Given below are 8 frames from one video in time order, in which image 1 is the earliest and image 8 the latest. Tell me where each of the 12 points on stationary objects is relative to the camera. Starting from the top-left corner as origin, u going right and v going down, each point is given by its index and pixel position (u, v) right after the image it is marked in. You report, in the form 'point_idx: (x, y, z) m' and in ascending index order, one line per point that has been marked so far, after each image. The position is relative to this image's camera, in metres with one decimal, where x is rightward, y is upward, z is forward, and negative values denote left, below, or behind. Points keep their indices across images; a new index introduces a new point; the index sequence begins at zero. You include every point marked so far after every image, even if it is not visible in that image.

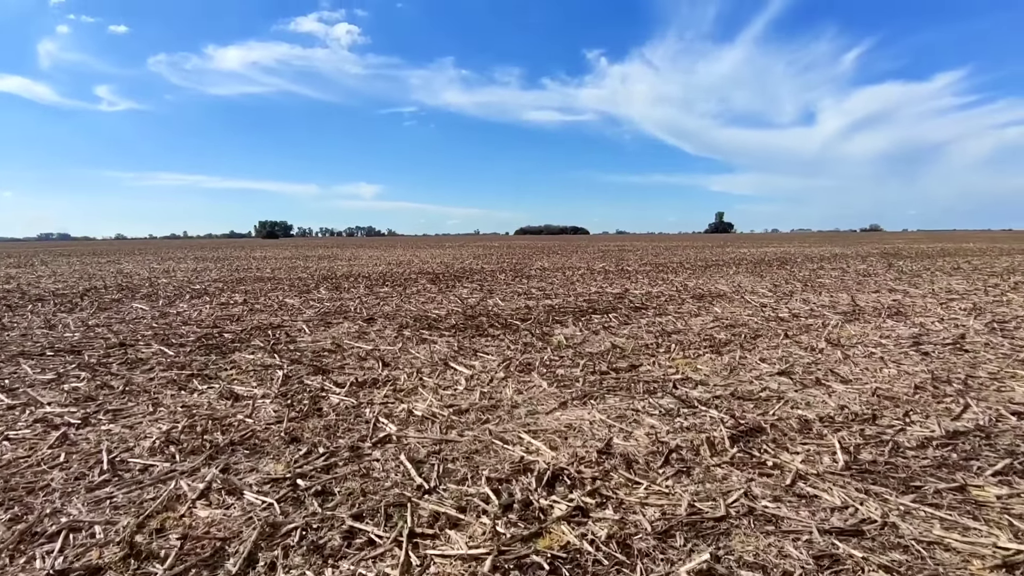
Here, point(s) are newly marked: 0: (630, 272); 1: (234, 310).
0: (+3.8, +0.5, +18.5) m
1: (-4.5, -0.4, +9.4) m
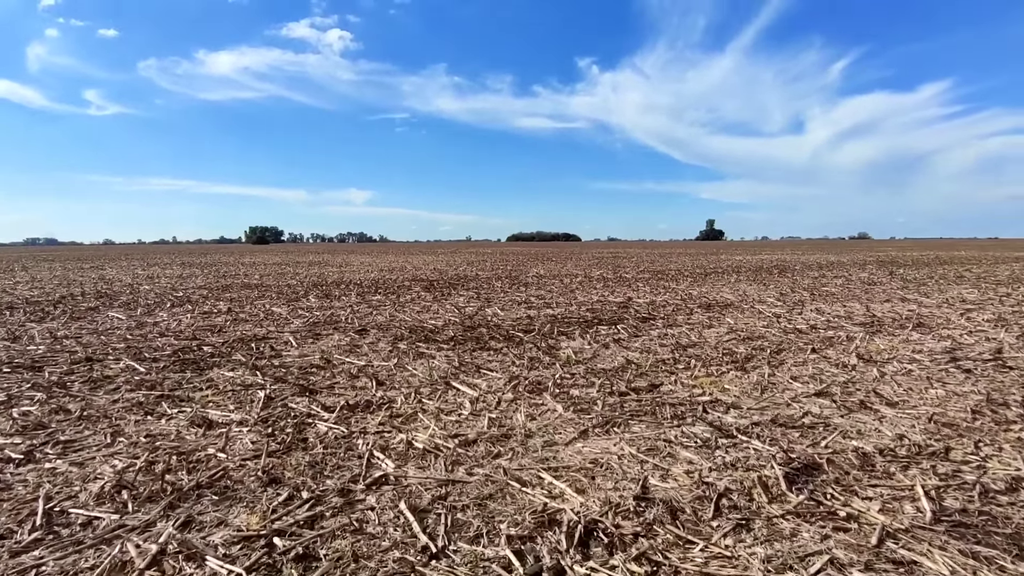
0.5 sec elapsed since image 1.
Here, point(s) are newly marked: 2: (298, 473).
0: (+3.7, +0.3, +18.0) m
1: (-4.5, -0.5, +8.8) m
2: (-1.1, -1.0, +3.1) m
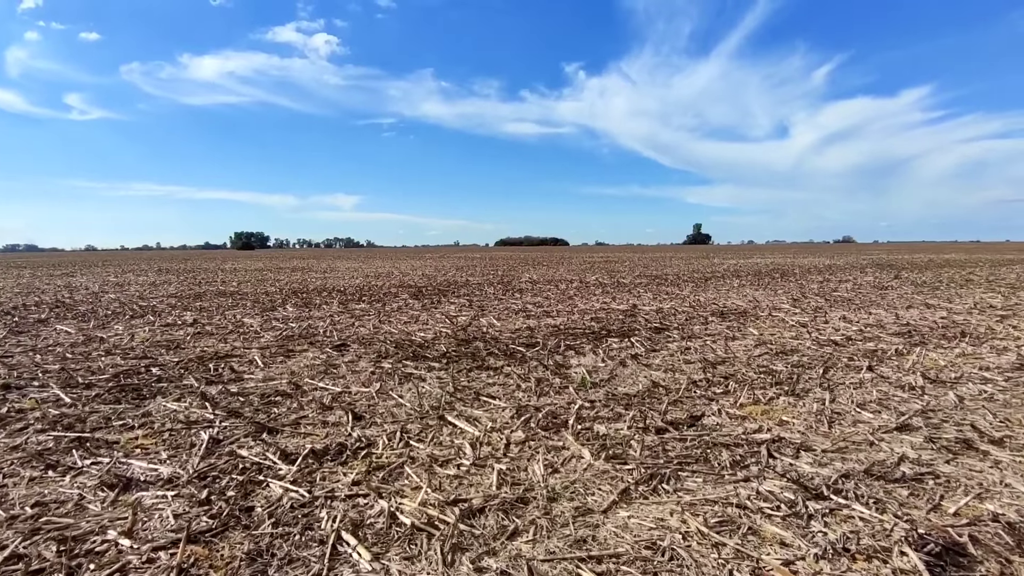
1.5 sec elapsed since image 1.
0: (+3.5, +0.1, +17.2) m
1: (-4.5, -0.6, +7.8) m
2: (-1.0, -1.0, +2.1) m
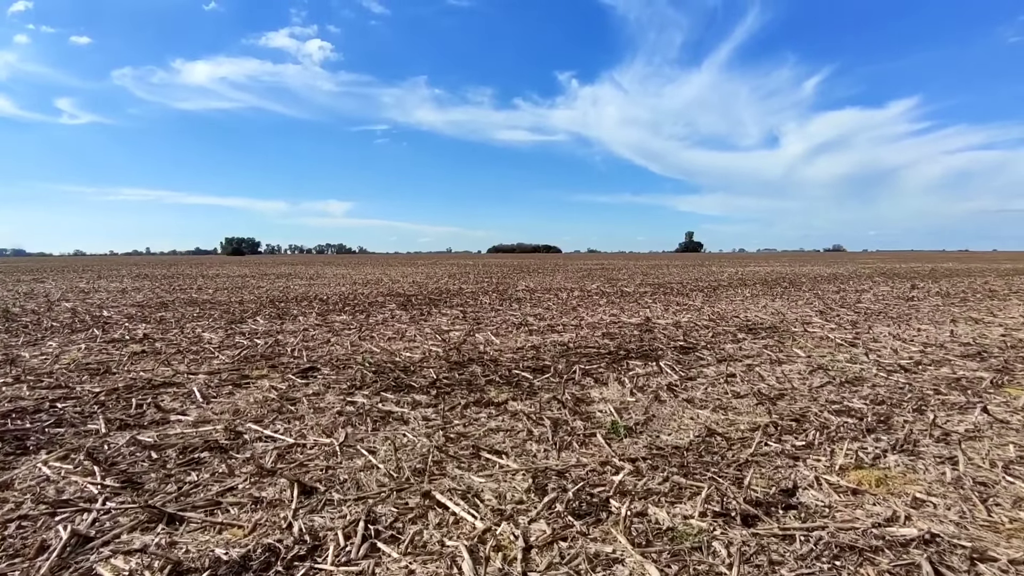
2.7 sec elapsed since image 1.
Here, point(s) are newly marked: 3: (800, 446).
0: (+3.4, -0.2, +16.0) m
1: (-4.5, -0.7, +6.6) m
2: (-0.9, -1.1, +0.9) m
3: (+1.7, -0.9, +3.4) m
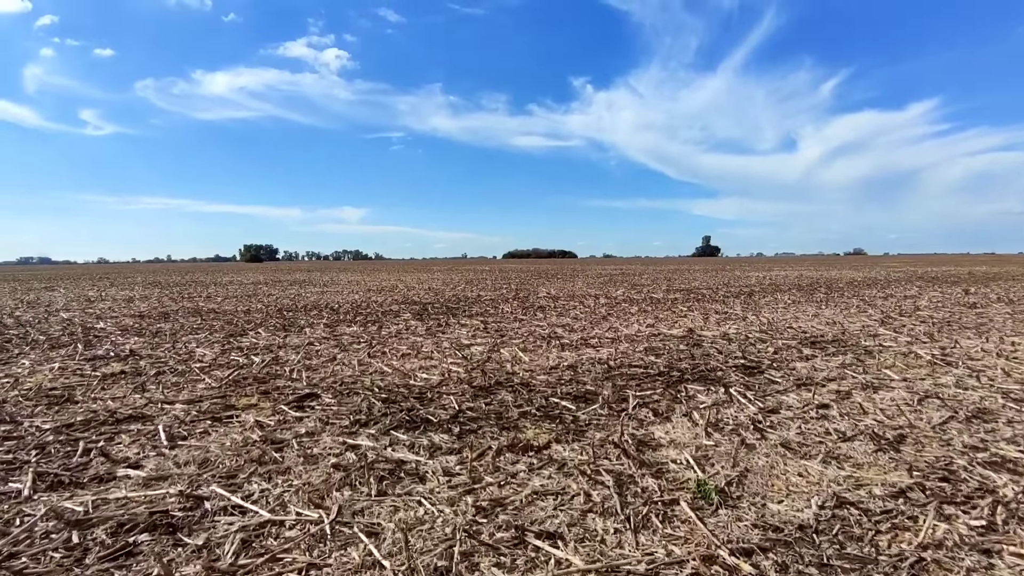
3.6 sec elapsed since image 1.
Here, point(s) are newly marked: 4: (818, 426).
0: (+3.9, -0.3, +15.0) m
1: (-4.1, -0.9, +5.7) m
2: (-0.7, -1.1, 0.0) m
3: (+1.9, -1.0, +2.4) m
4: (+2.0, -0.9, +3.9) m
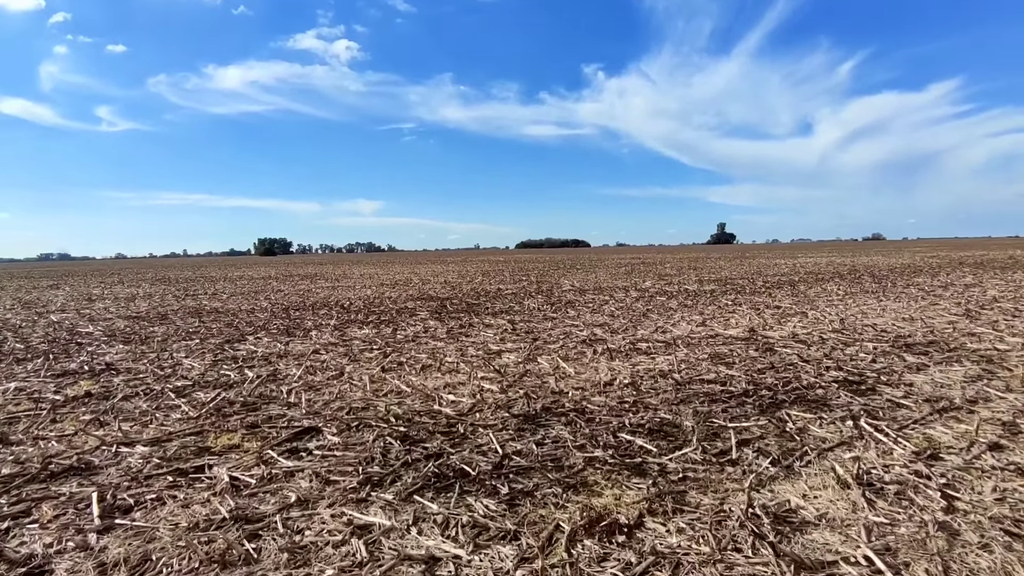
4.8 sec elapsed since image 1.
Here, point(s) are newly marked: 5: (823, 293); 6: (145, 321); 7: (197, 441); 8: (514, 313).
0: (+4.5, -0.1, +13.8) m
1: (-3.8, -0.9, +4.7) m
2: (-0.5, -1.3, -1.1) m
3: (+2.2, -1.0, +1.3) m
4: (+2.4, -0.9, +2.8) m
5: (+7.0, -0.1, +13.2) m
6: (-6.7, -0.6, +10.8) m
7: (-2.0, -1.0, +3.7) m
8: (0.0, -0.4, +10.3) m
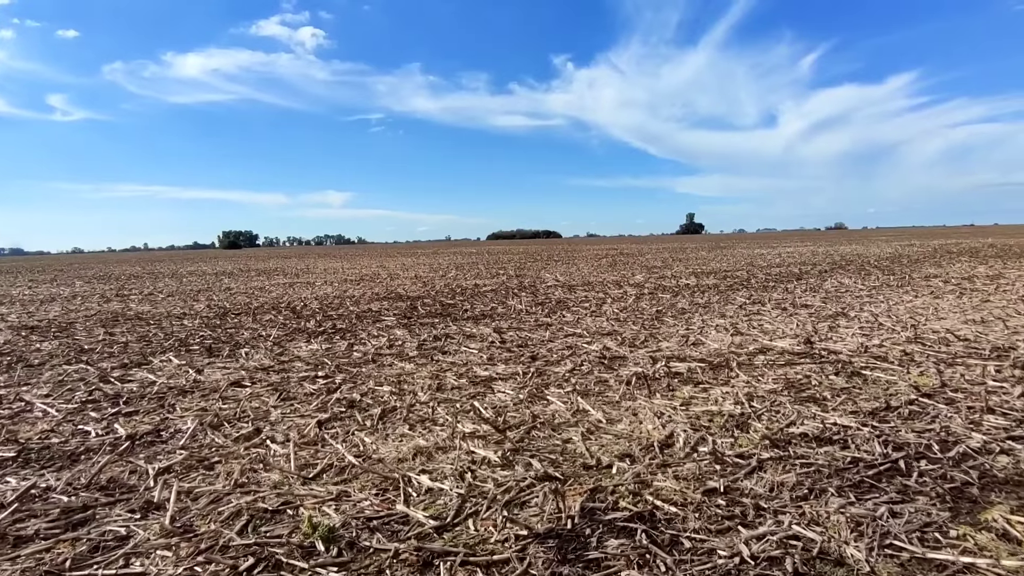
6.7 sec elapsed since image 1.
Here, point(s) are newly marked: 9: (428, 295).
0: (+4.1, 0.0, +12.2) m
1: (-3.7, -1.0, +2.7) m
2: (-0.2, -1.4, -2.9) m
3: (+2.5, -1.1, -0.4) m
4: (+2.5, -1.0, +1.1) m
5: (+6.7, 0.0, +11.7) m
6: (-7.0, -0.7, +8.6) m
7: (-1.9, -1.1, +1.8) m
8: (-0.2, -0.4, +8.5) m
9: (-1.9, -0.2, +12.2) m
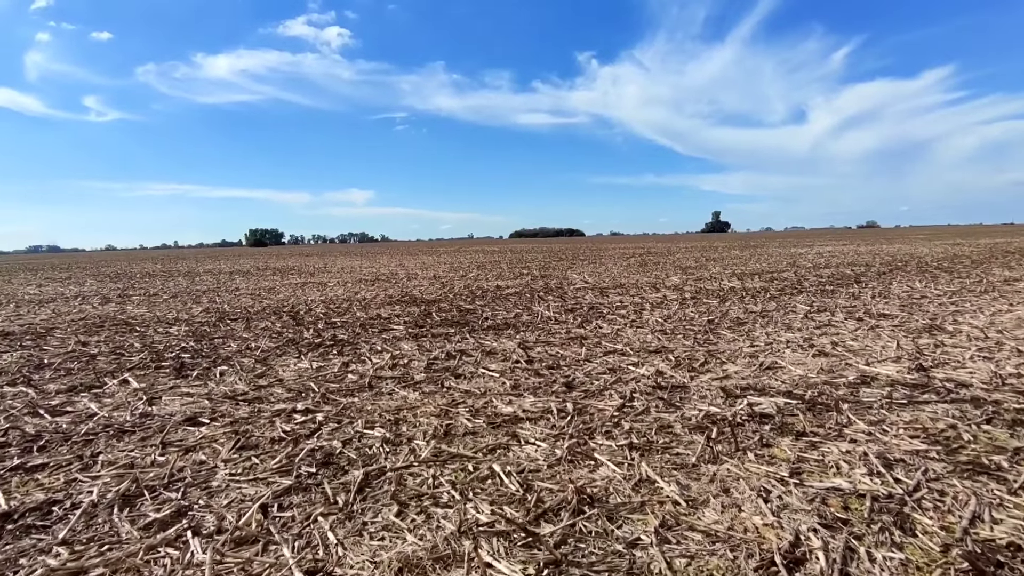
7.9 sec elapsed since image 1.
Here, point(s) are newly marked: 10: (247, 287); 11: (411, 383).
0: (+4.6, -0.1, +10.8) m
1: (-3.6, -1.1, +1.7) m
2: (-0.3, -1.5, -4.1) m
3: (+2.5, -1.2, -1.7) m
4: (+2.6, -1.1, -0.2) m
5: (+7.1, -0.1, +10.3) m
6: (-6.6, -0.7, +7.7) m
7: (-1.8, -1.1, +0.7) m
8: (+0.1, -0.5, +7.3) m
9: (-1.4, -0.2, +11.1) m
10: (-7.3, 0.0, +16.1) m
11: (-0.8, -0.8, +4.8) m
